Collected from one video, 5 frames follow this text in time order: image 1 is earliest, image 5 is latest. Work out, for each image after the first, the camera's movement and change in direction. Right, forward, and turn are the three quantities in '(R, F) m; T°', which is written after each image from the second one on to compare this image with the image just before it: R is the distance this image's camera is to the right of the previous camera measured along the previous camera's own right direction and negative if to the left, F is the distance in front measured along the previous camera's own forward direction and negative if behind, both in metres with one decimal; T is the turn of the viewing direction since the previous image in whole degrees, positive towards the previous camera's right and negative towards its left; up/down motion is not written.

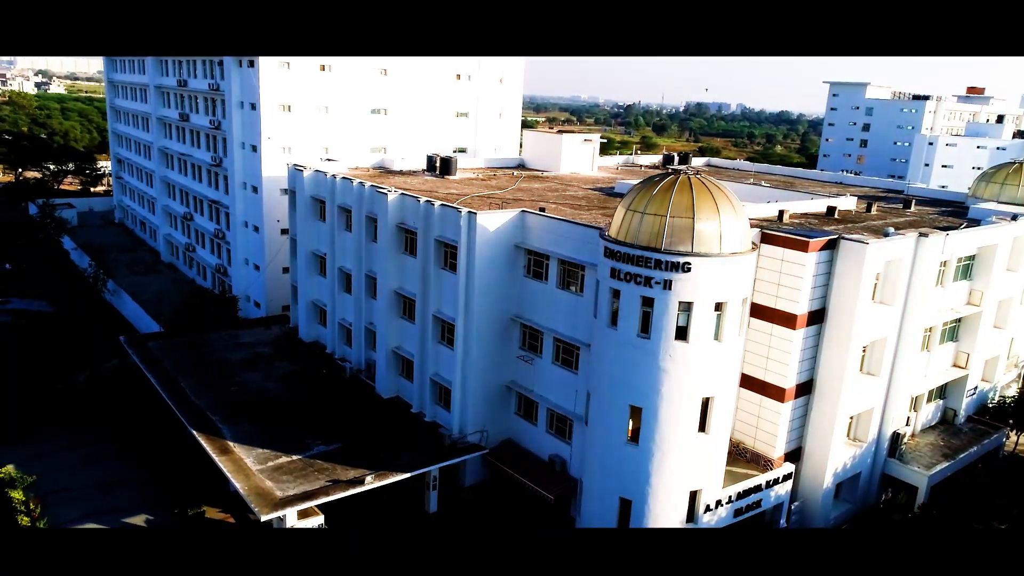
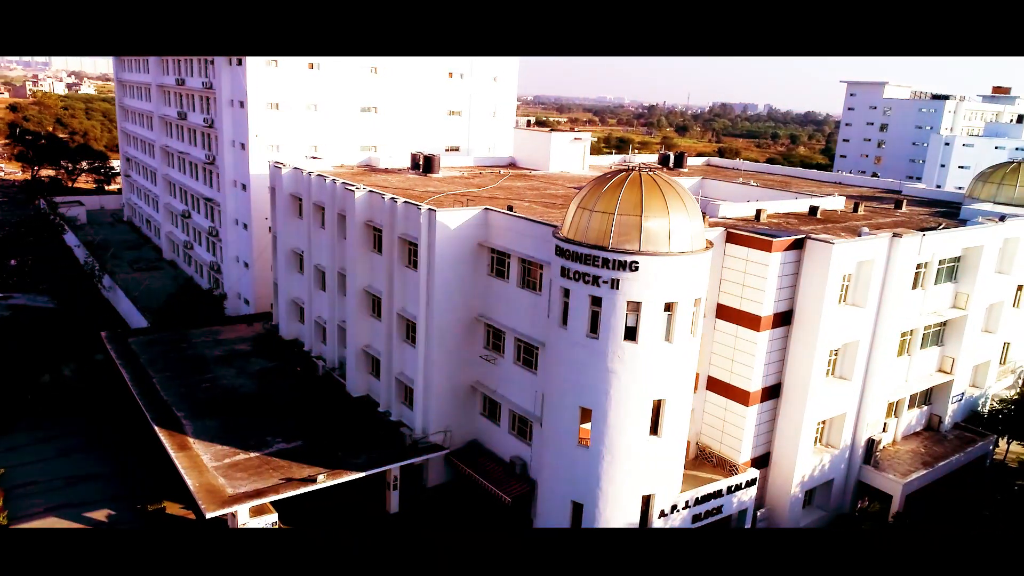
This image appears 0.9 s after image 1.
(+2.1, +0.4) m; -2°
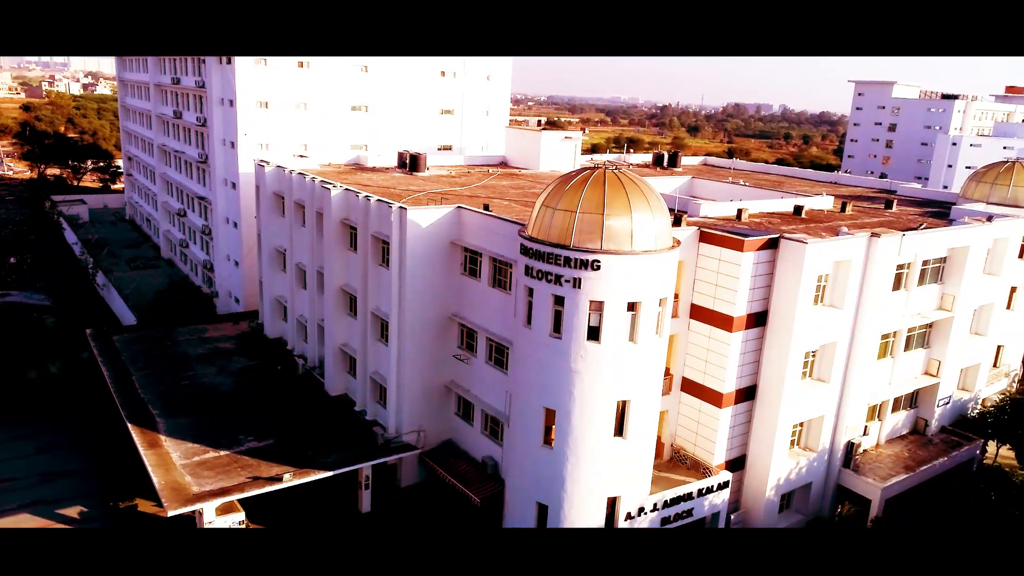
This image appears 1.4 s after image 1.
(+1.3, +0.2) m; -1°
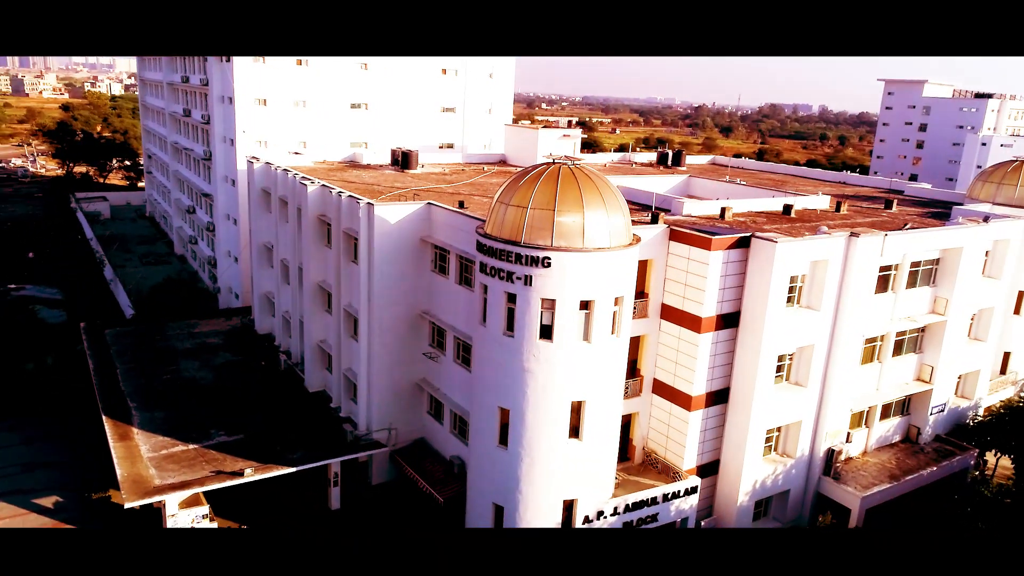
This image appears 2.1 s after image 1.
(+2.1, +0.4) m; -3°
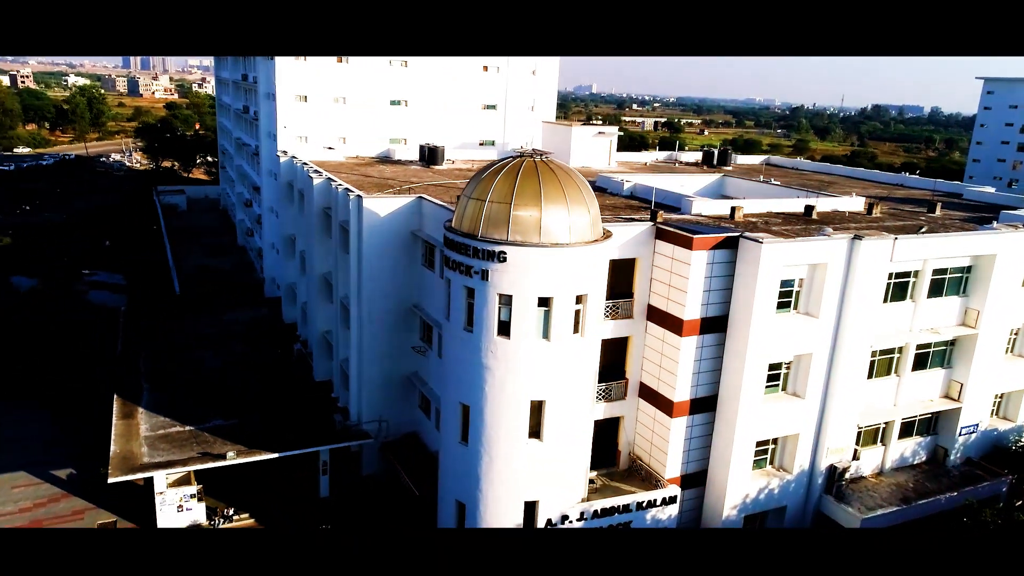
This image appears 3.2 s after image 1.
(+3.2, +0.5) m; -7°
